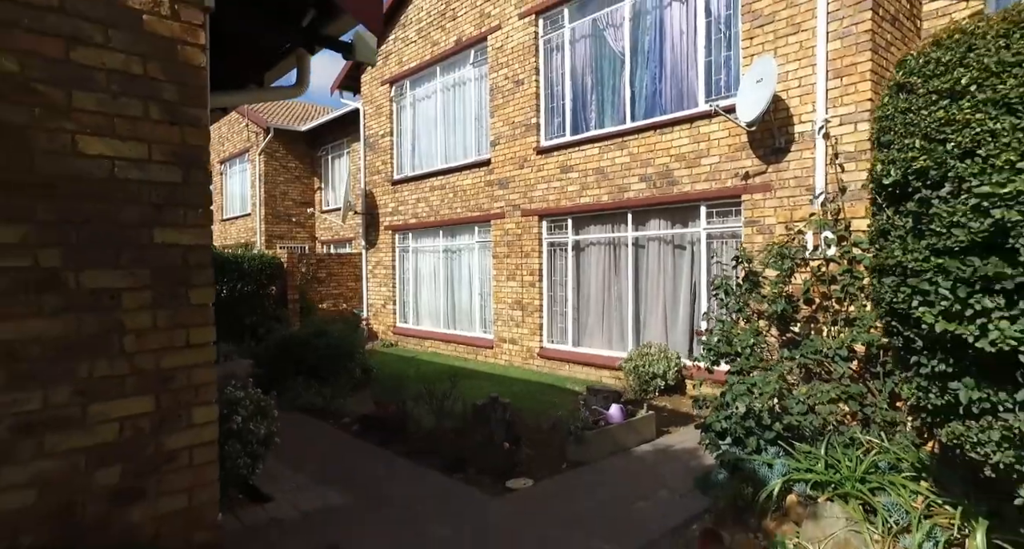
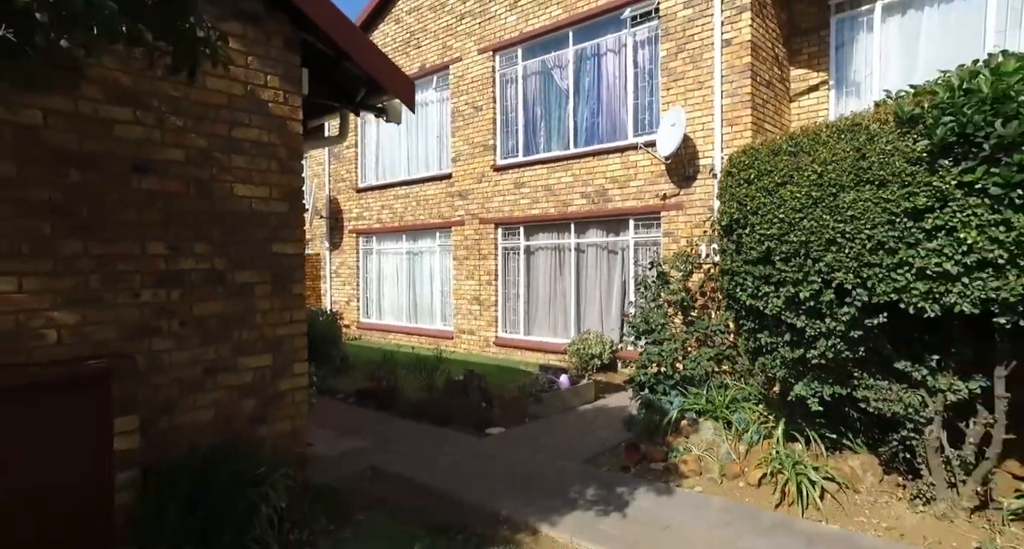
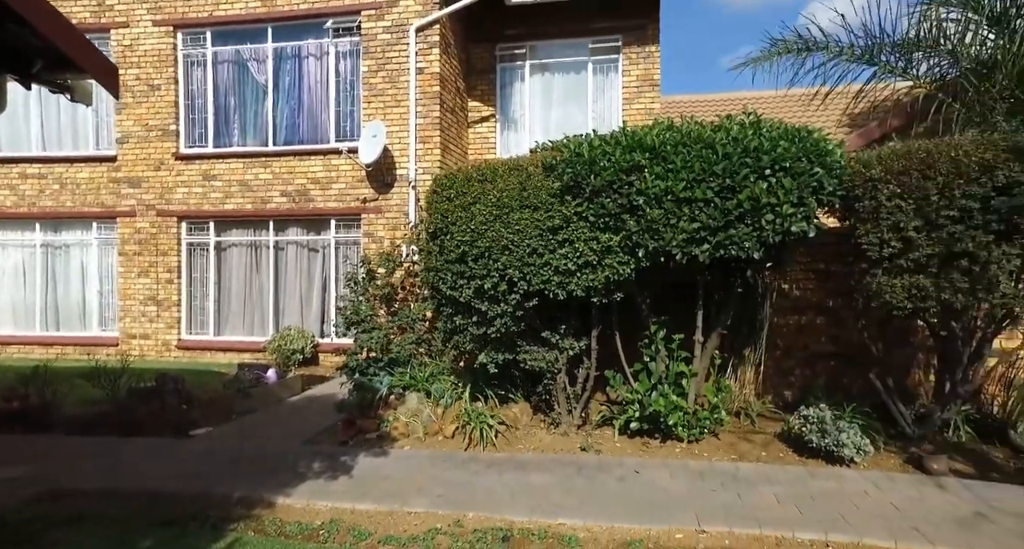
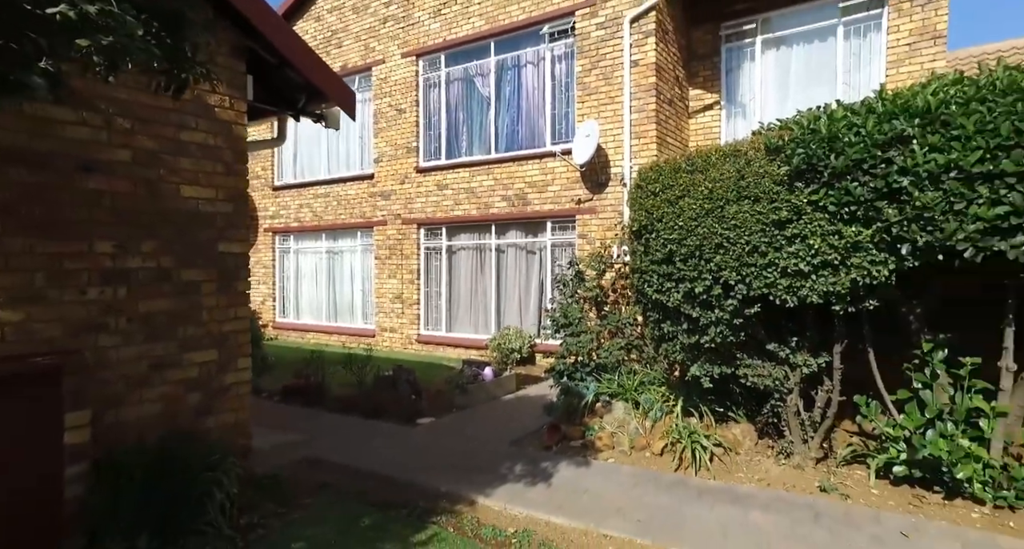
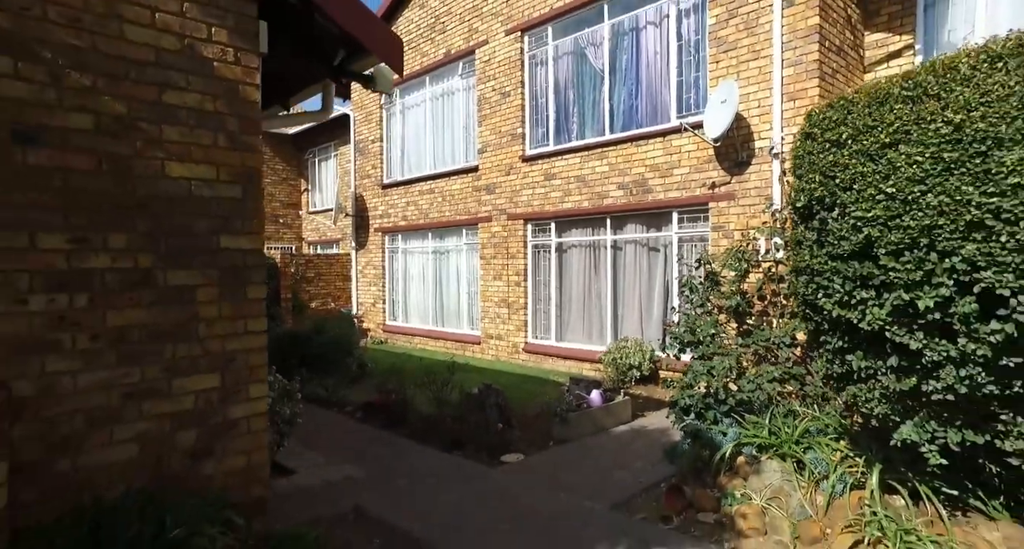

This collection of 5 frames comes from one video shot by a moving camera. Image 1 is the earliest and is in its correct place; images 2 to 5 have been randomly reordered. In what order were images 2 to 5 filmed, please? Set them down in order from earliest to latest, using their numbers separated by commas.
5, 2, 4, 3
